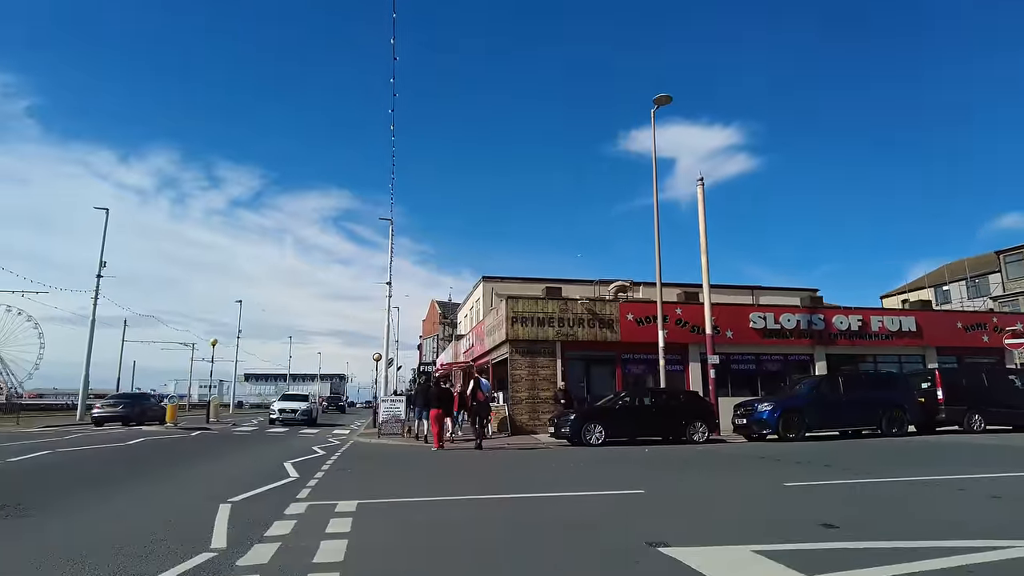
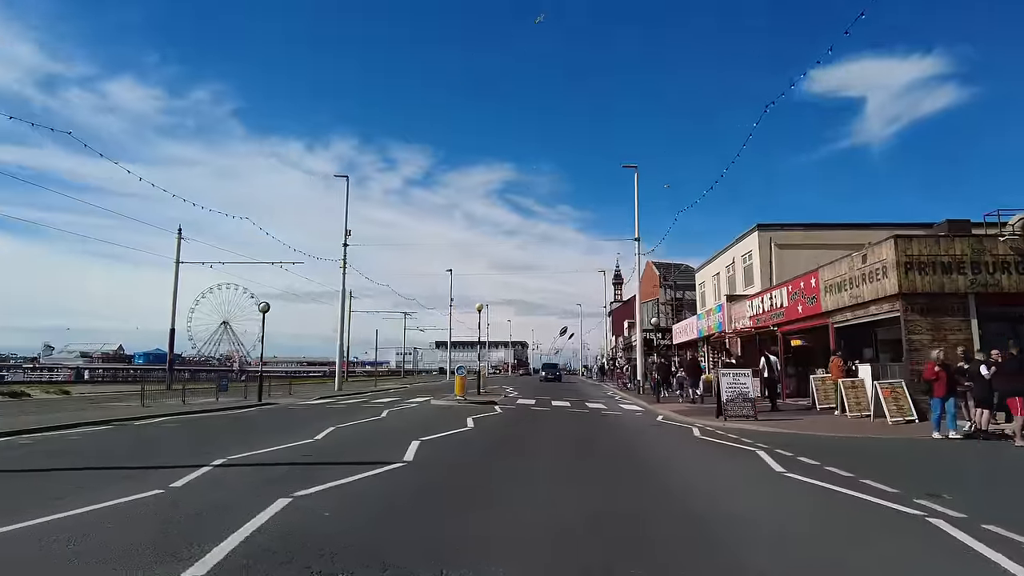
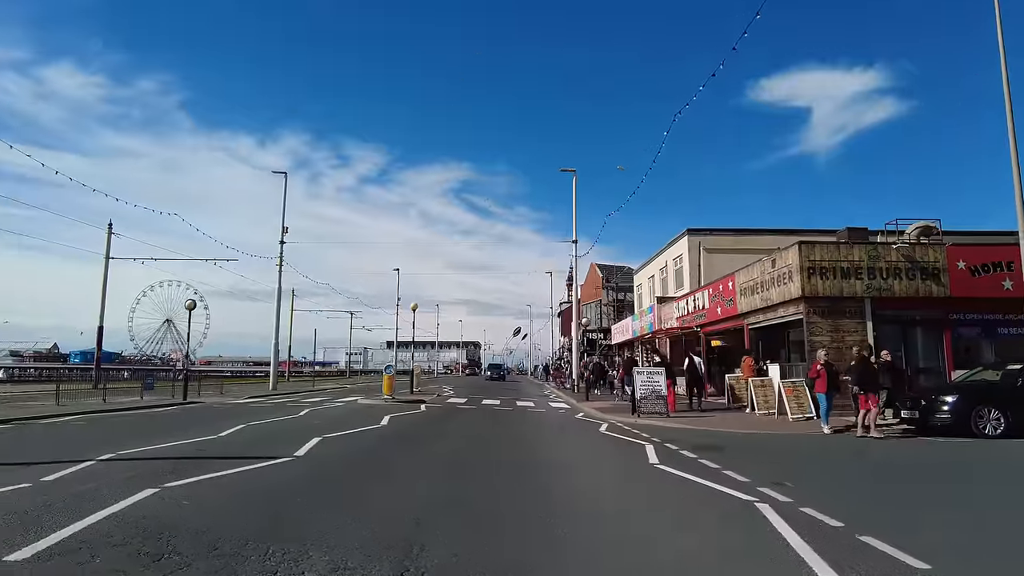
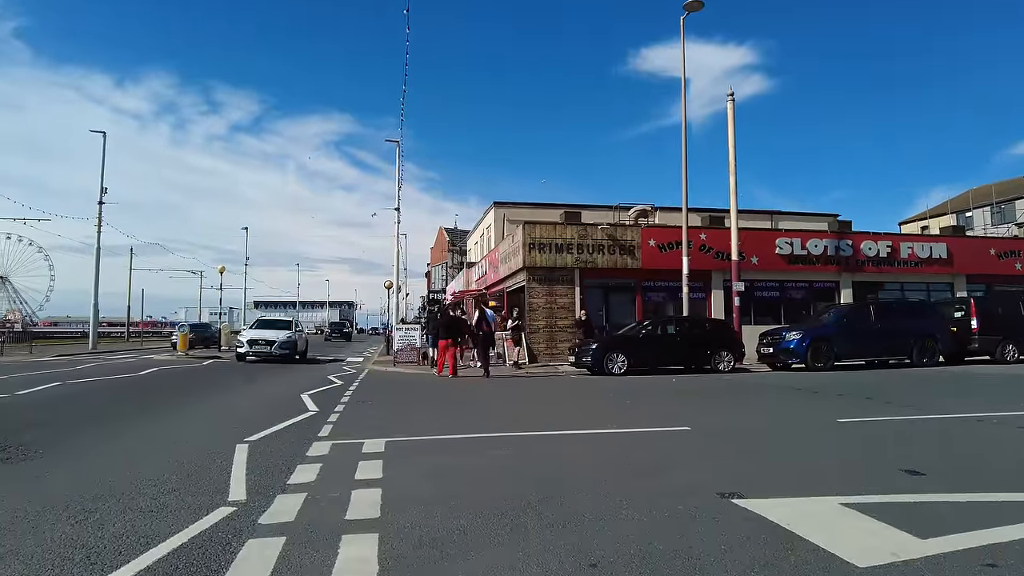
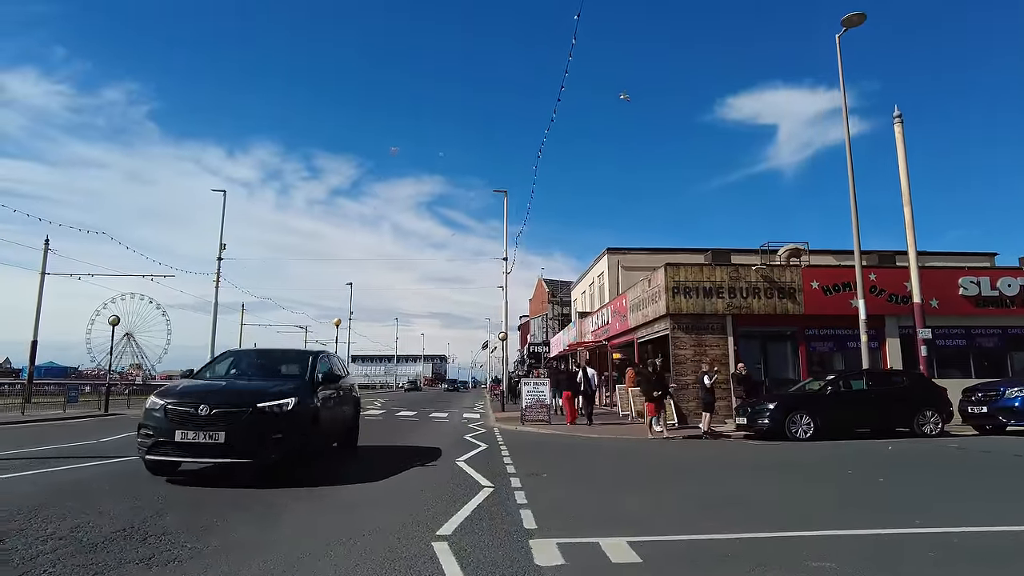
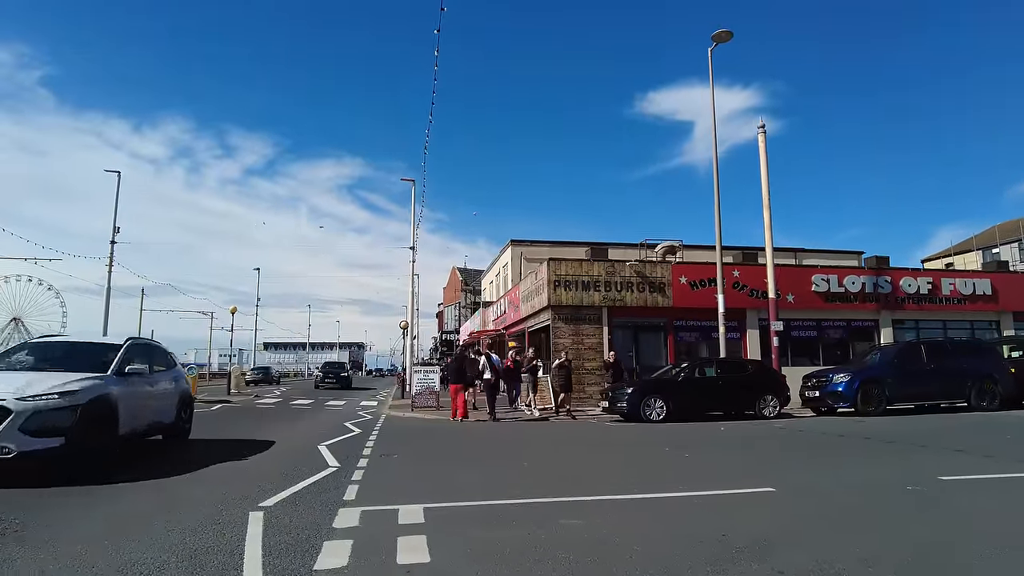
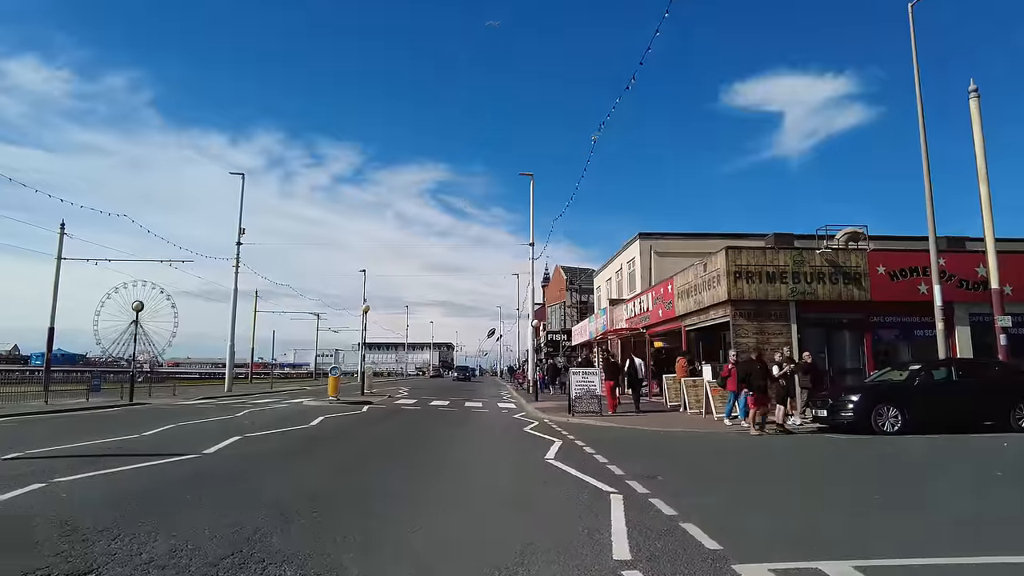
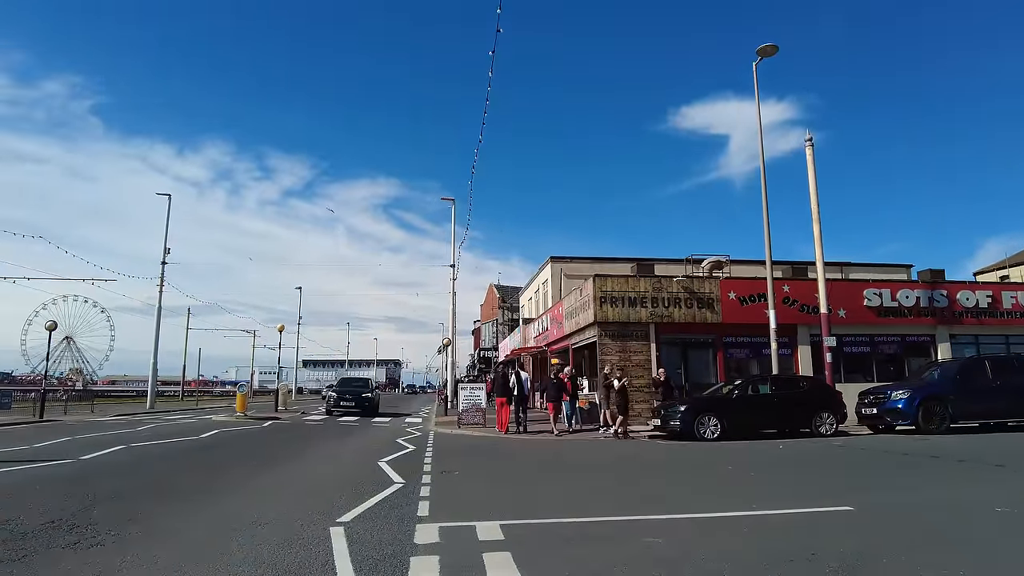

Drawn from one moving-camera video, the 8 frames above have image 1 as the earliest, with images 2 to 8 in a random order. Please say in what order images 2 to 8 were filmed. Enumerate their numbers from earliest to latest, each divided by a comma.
4, 6, 8, 5, 7, 3, 2
